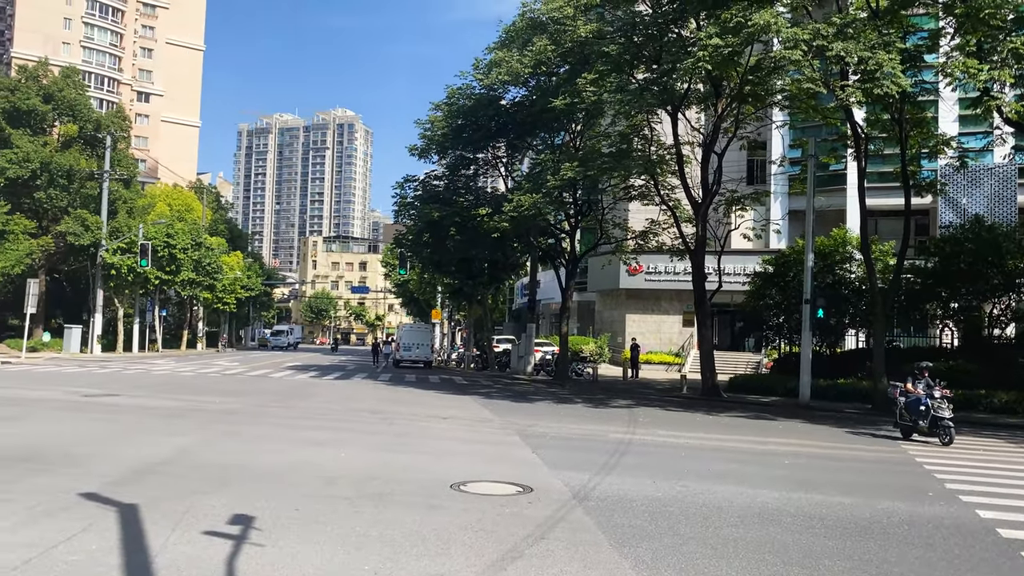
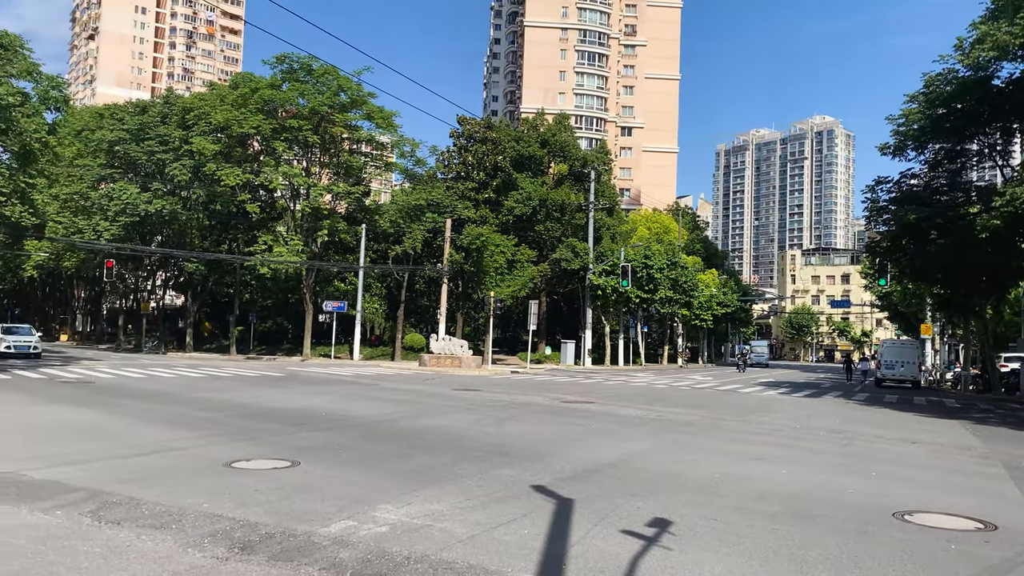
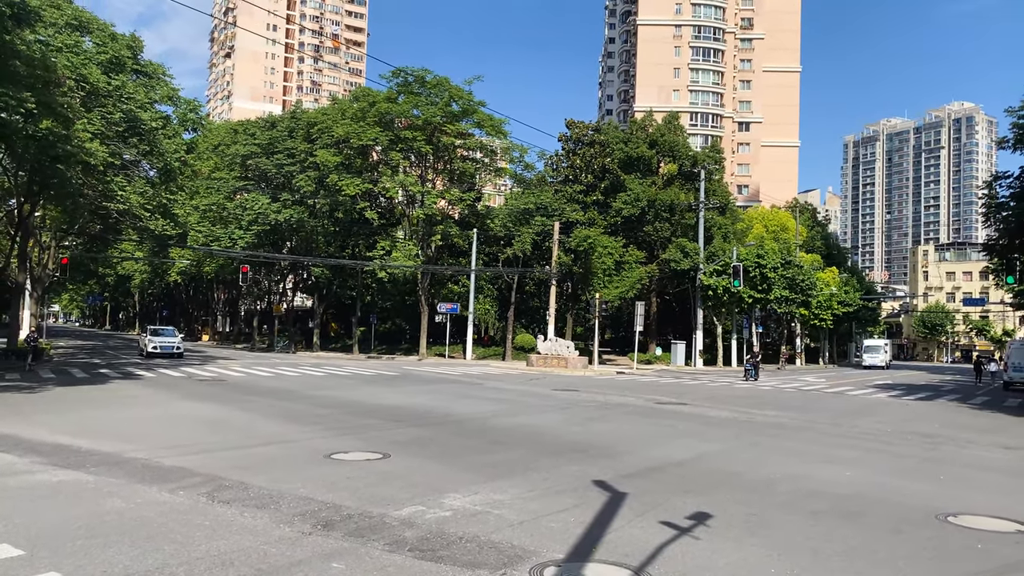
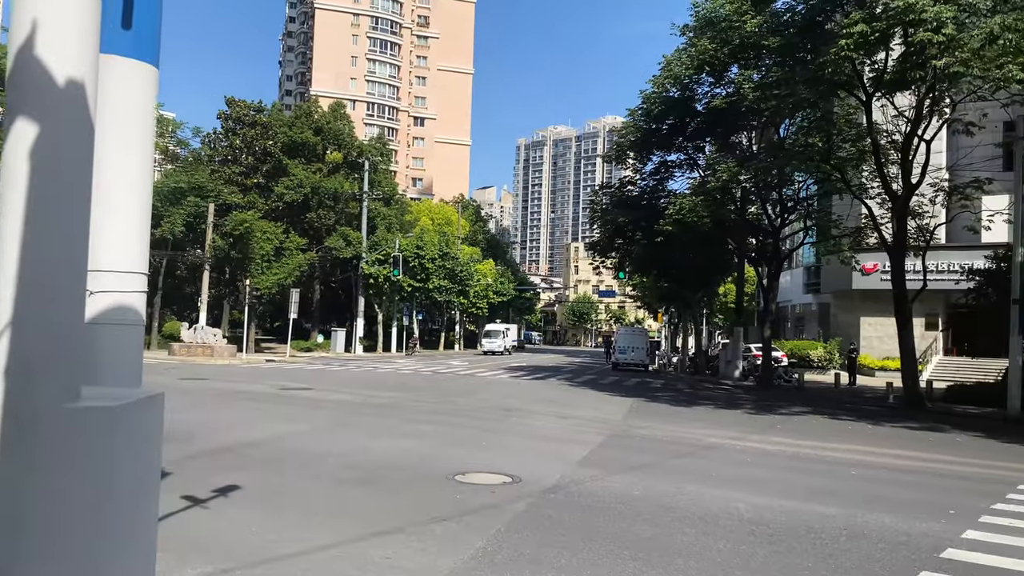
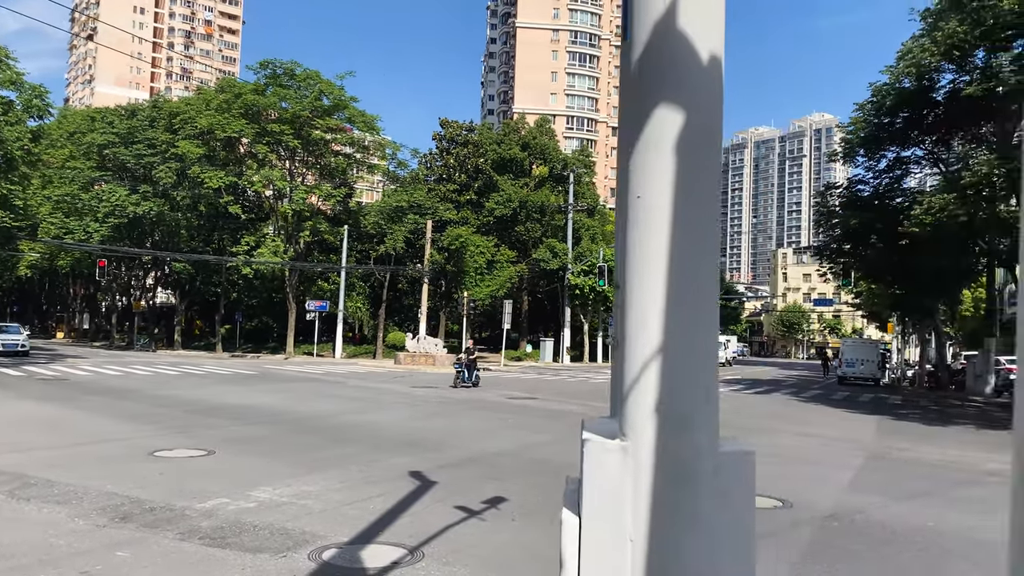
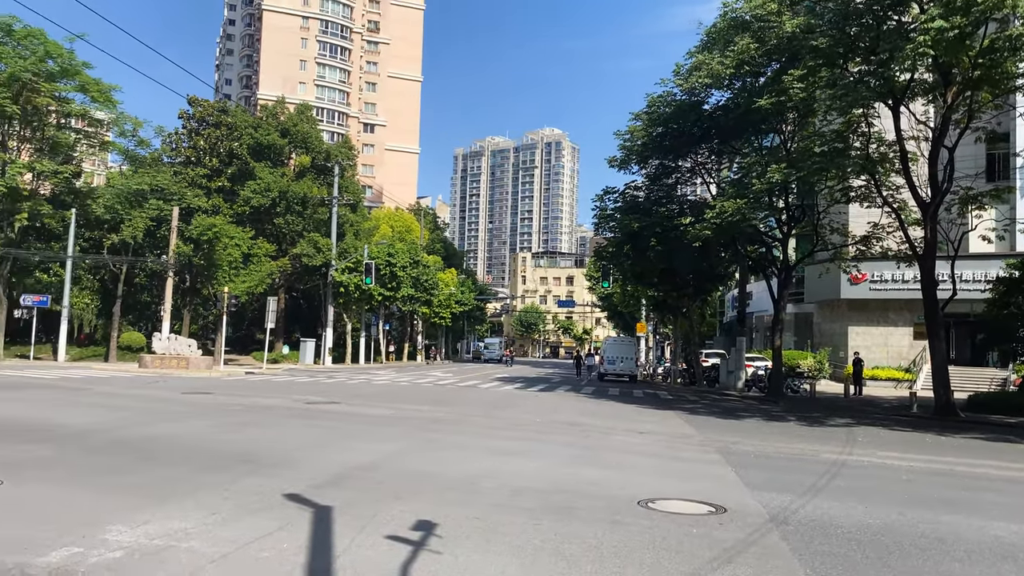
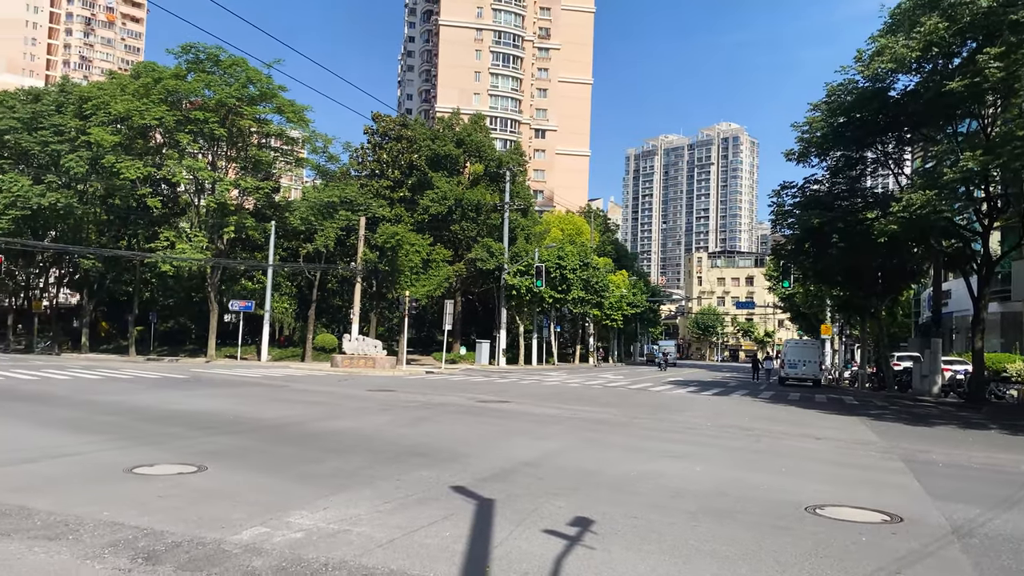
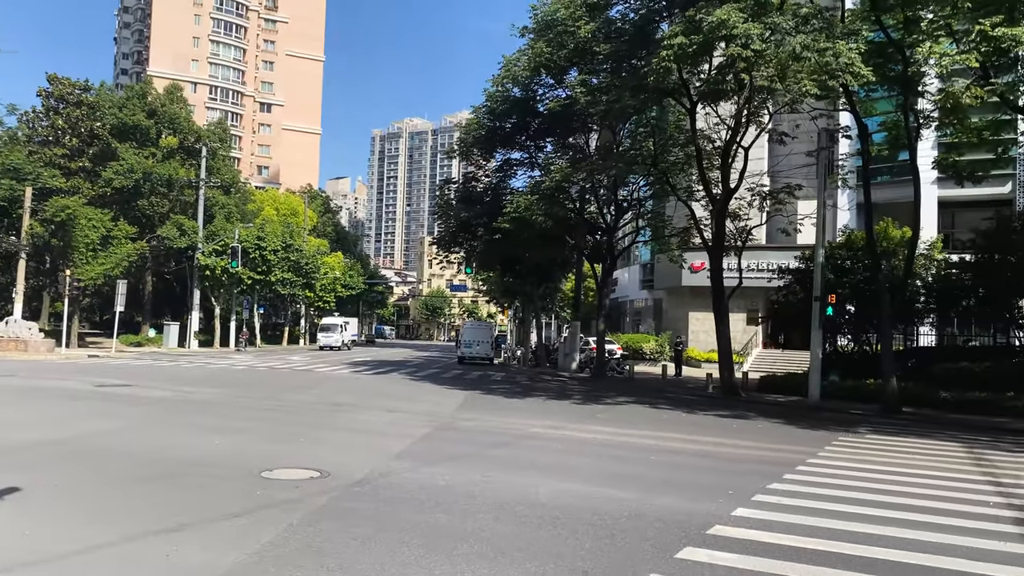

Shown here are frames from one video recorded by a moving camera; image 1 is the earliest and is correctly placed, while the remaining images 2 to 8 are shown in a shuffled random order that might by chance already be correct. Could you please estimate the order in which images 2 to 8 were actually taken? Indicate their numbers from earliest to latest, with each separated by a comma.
6, 7, 2, 3, 5, 4, 8
